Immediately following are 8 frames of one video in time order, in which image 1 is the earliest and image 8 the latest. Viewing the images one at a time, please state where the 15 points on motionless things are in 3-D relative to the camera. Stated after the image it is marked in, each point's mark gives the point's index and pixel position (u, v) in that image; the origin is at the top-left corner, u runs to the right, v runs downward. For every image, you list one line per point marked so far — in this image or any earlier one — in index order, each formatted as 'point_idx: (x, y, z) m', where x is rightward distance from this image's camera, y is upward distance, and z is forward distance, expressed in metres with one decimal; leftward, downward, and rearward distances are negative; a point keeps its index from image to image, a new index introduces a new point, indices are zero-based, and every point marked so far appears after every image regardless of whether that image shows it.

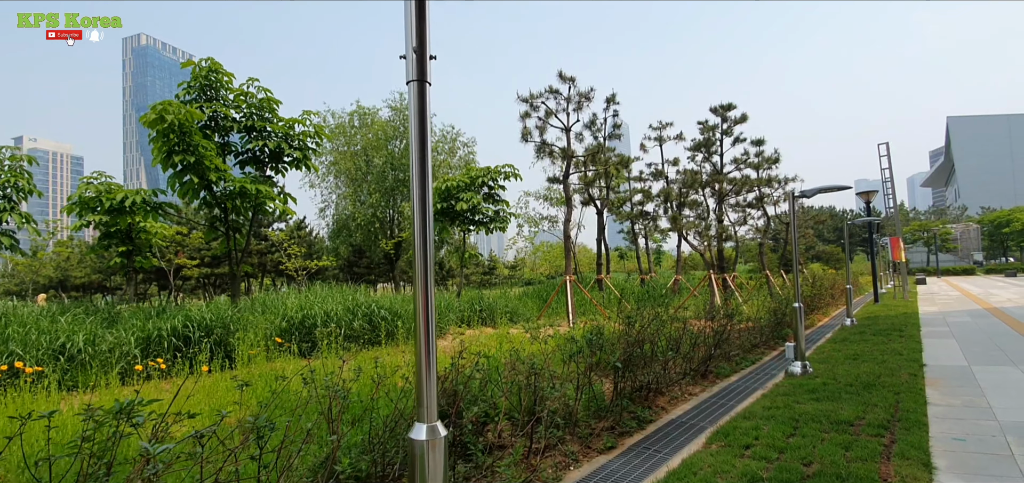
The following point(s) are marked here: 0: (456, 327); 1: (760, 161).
0: (-0.8, -1.3, +7.8) m
1: (+5.8, +1.9, +12.5) m
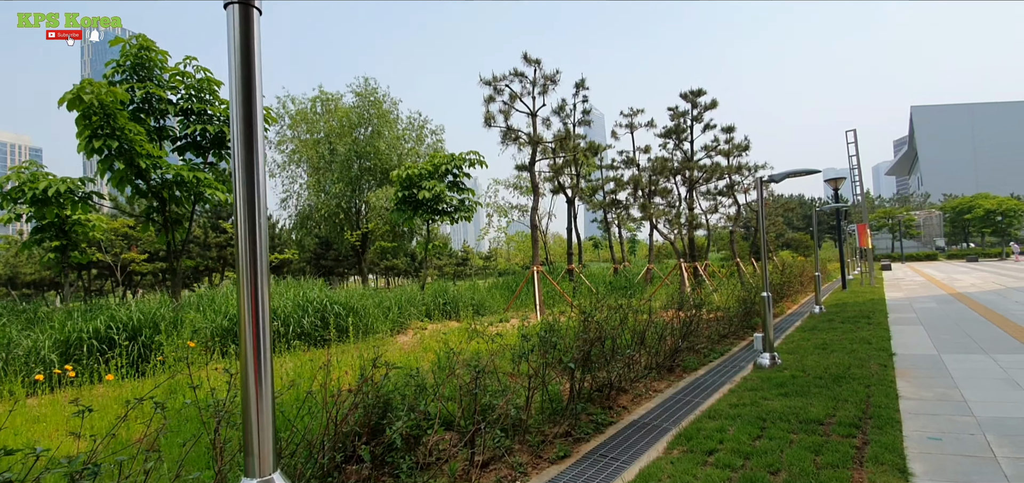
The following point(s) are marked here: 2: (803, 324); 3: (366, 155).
0: (-1.3, -1.1, +7.5) m
1: (+5.1, +2.2, +12.4) m
2: (+4.0, -1.1, +7.4) m
3: (-4.2, +2.5, +15.4) m
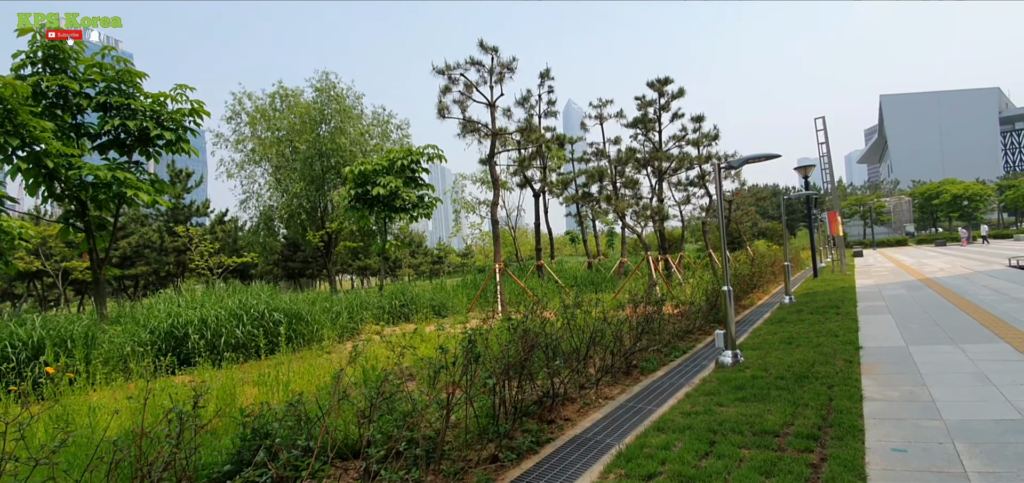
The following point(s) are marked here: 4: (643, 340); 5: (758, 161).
0: (-1.9, -1.1, +7.1) m
1: (+4.3, +2.4, +12.2) m
2: (+3.5, -1.0, +7.1) m
3: (-5.2, +2.5, +14.9) m
4: (+1.2, -0.9, +5.0) m
5: (+2.1, +0.7, +4.7) m
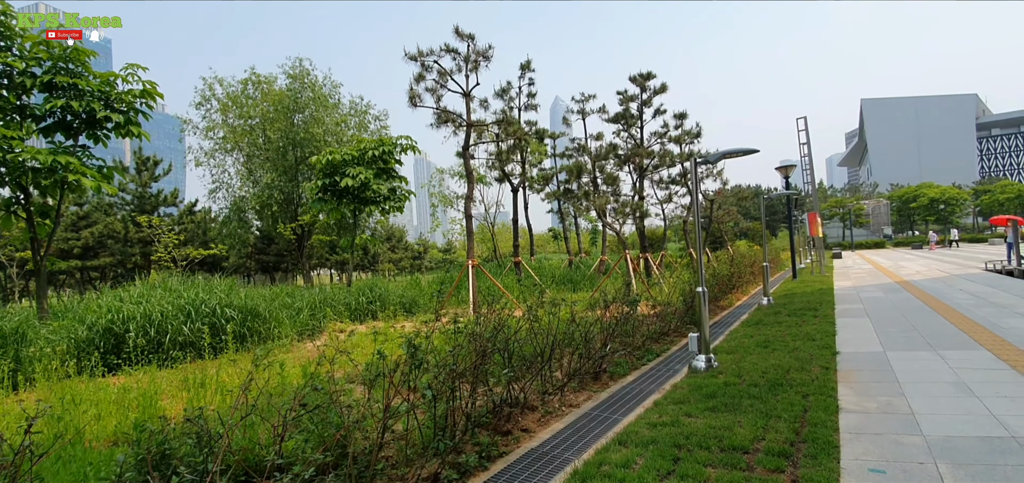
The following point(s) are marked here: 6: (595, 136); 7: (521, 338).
0: (-2.2, -1.0, +6.7) m
1: (+3.8, +2.4, +12.0) m
2: (+3.1, -1.0, +7.0) m
3: (-5.7, +2.7, +14.5) m
4: (+0.9, -0.9, +4.7) m
5: (+1.9, +0.7, +4.4) m
6: (+2.1, +2.7, +13.4) m
7: (+0.1, -0.7, +3.7) m
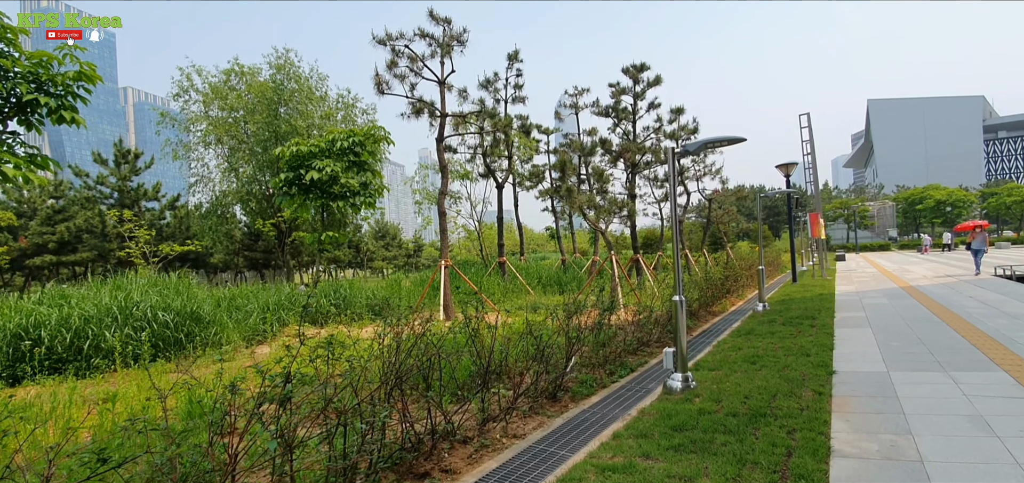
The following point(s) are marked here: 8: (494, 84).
0: (-2.6, -1.0, +6.2) m
1: (+3.5, +2.4, +11.5) m
2: (+2.8, -1.0, +6.4) m
3: (-6.0, +2.8, +13.9) m
4: (+0.5, -0.9, +4.2) m
5: (+1.5, +0.7, +3.9) m
6: (+1.8, +2.7, +12.8) m
7: (-0.3, -0.7, +3.2) m
8: (-0.4, +2.9, +9.9) m
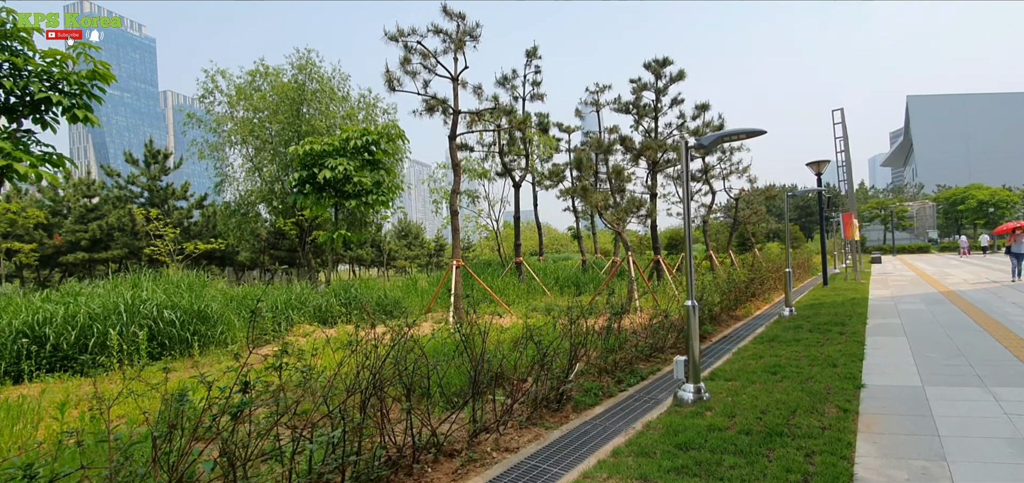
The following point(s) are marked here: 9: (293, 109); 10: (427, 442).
0: (-2.5, -1.0, +6.2) m
1: (+3.9, +2.4, +11.1) m
2: (+2.9, -1.0, +6.1) m
3: (-5.4, +2.8, +14.0) m
4: (+0.6, -0.9, +4.0) m
5: (+1.5, +0.7, +3.6) m
6: (+2.3, +2.7, +12.5) m
7: (-0.3, -0.7, +3.0) m
8: (0.0, +2.9, +9.8) m
9: (-5.9, +3.6, +14.2) m
10: (-0.4, -1.0, +2.5) m
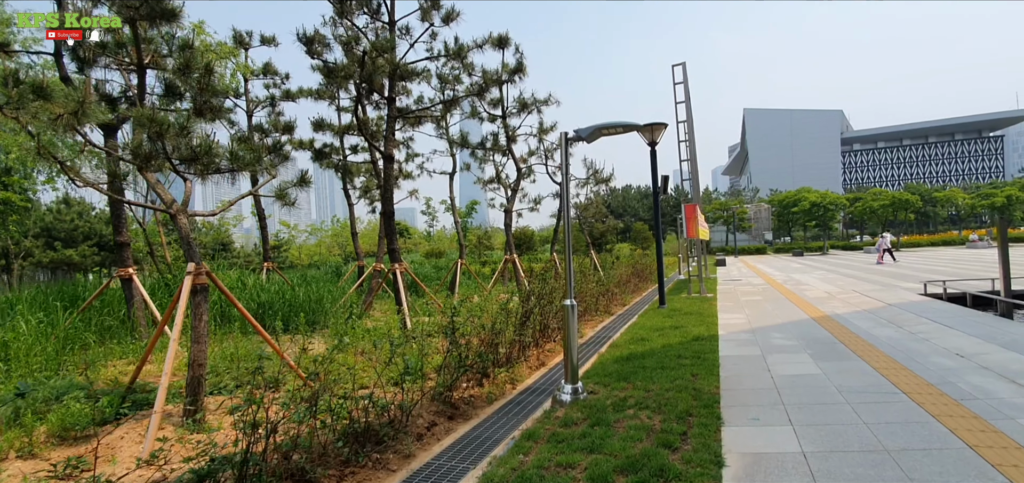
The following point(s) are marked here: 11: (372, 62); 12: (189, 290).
0: (-3.8, -1.0, +5.3) m
1: (+1.3, +2.4, +11.5) m
2: (+1.5, -1.0, +6.4) m
3: (-8.4, +2.8, +12.2) m
4: (-0.3, -0.9, +3.8) m
5: (+0.7, +0.7, +3.7) m
6: (-0.6, +2.7, +12.5) m
7: (-1.0, -0.7, +2.6) m
8: (-2.2, +3.0, +9.3) m
9: (-8.9, +3.6, +12.3) m
10: (-0.9, -1.0, +2.2) m
11: (-1.3, +1.6, +4.8) m
12: (-1.9, -0.3, +3.1) m
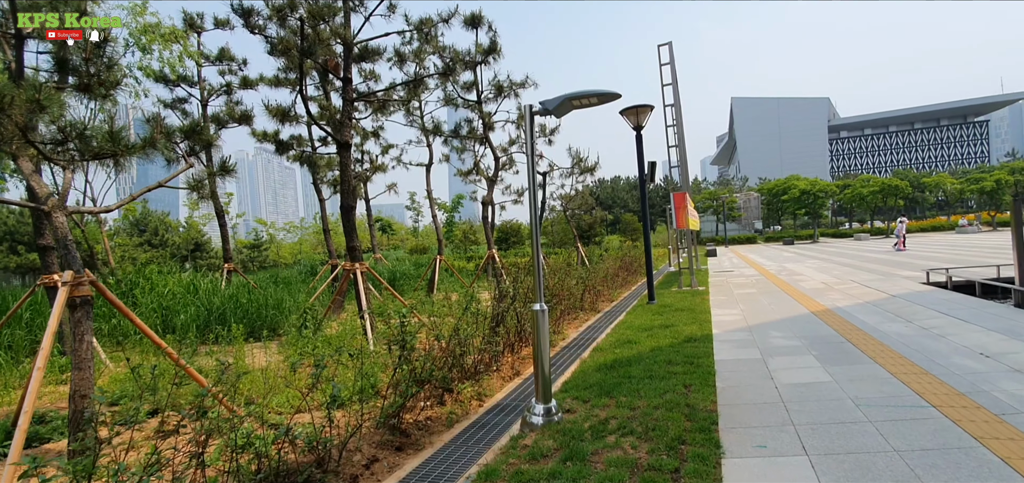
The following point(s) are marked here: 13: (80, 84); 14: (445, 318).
0: (-4.0, -1.0, +4.6) m
1: (+0.9, +2.6, +10.9) m
2: (+1.2, -0.9, +5.9) m
3: (-8.9, +2.8, +11.5) m
4: (-0.6, -0.9, +3.2) m
5: (+0.4, +0.7, +3.1) m
6: (-1.0, +2.8, +11.9) m
7: (-1.2, -0.7, +2.1) m
8: (-2.6, +3.0, +8.6) m
9: (-9.3, +3.6, +11.5) m
10: (-1.1, -1.0, +1.6) m
11: (-1.6, +1.6, +4.2) m
12: (-2.1, -0.3, +2.5) m
13: (-2.3, +0.8, +2.8) m
14: (-0.5, -0.6, +4.0) m
